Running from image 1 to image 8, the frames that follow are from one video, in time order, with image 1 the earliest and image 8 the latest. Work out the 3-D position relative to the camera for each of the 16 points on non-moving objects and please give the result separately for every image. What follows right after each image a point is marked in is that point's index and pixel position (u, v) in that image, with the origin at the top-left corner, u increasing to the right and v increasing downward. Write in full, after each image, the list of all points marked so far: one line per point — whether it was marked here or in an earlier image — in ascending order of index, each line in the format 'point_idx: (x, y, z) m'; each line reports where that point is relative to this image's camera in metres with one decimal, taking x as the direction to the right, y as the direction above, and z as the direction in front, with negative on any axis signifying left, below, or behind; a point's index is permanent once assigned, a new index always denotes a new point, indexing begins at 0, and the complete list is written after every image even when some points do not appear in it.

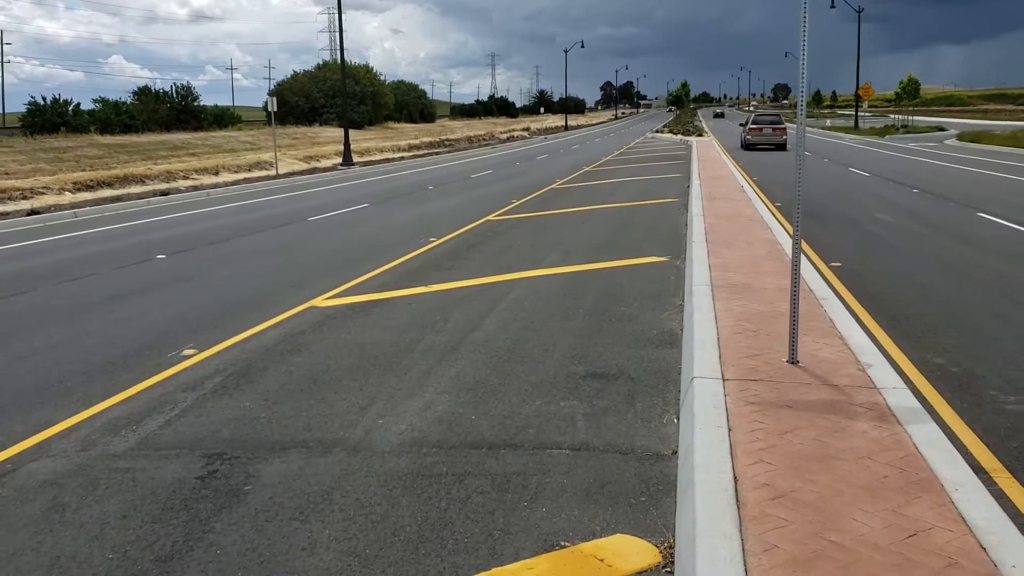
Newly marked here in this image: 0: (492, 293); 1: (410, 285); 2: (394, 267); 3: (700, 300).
0: (-0.2, -0.1, +10.0) m
1: (-1.1, 0.0, +10.7) m
2: (-1.5, +0.3, +12.0) m
3: (+1.6, -0.1, +8.2) m
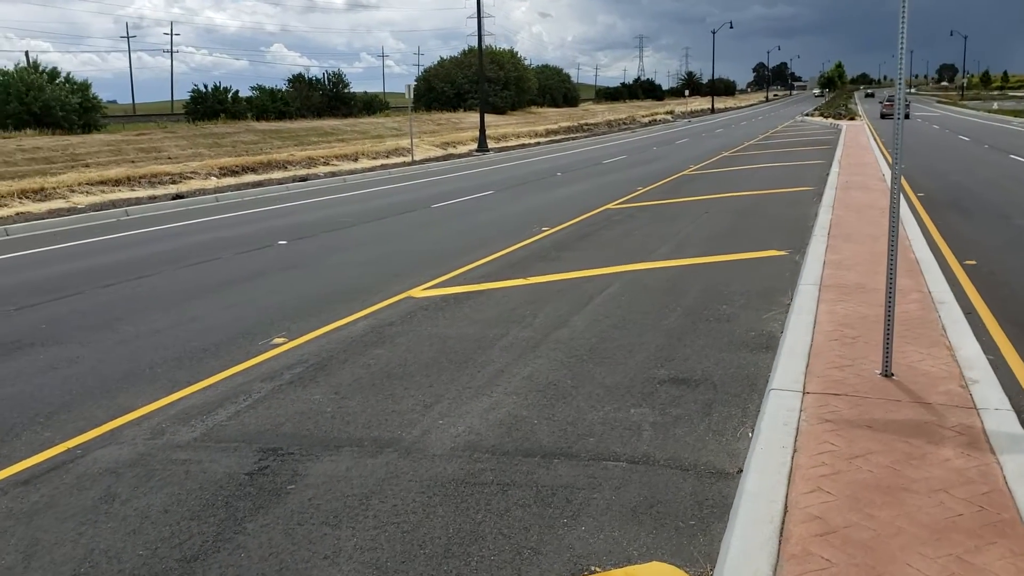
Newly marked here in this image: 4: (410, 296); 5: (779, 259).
0: (+0.8, 0.0, +9.7) m
1: (0.0, +0.1, +10.5) m
2: (-0.1, +0.4, +11.9) m
3: (+2.3, -0.1, +7.7) m
4: (-1.0, -0.1, +9.5) m
5: (+3.0, +0.3, +11.1) m
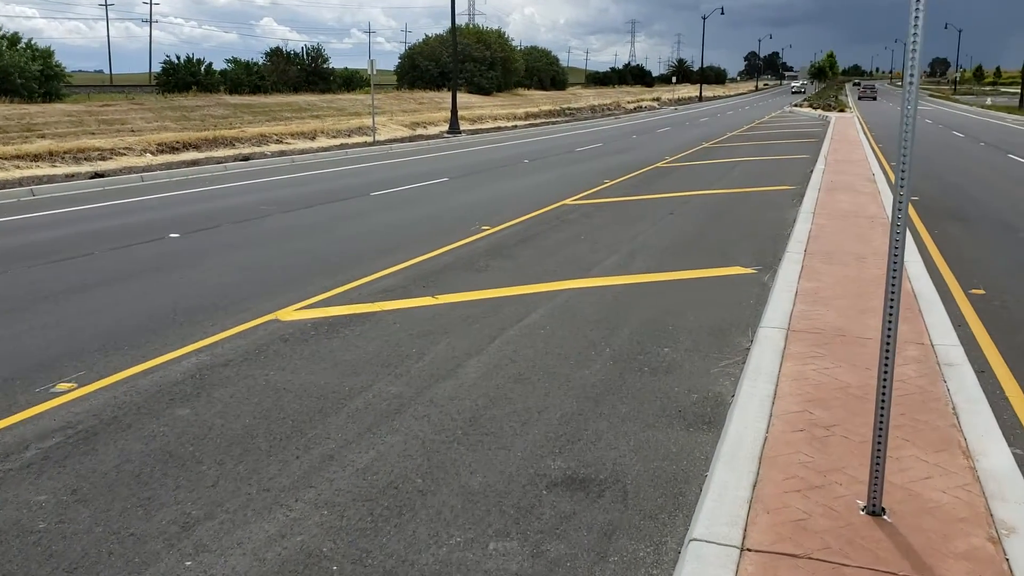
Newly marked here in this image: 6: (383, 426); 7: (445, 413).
0: (0.0, -0.2, +7.8) m
1: (-0.8, 0.0, +8.6) m
2: (-1.0, +0.2, +9.9) m
3: (+1.5, -0.4, +5.8) m
4: (-1.8, -0.2, +7.5) m
5: (+2.2, +0.1, +9.2) m
6: (-0.7, -0.7, +5.1) m
7: (-0.4, -0.7, +5.3) m
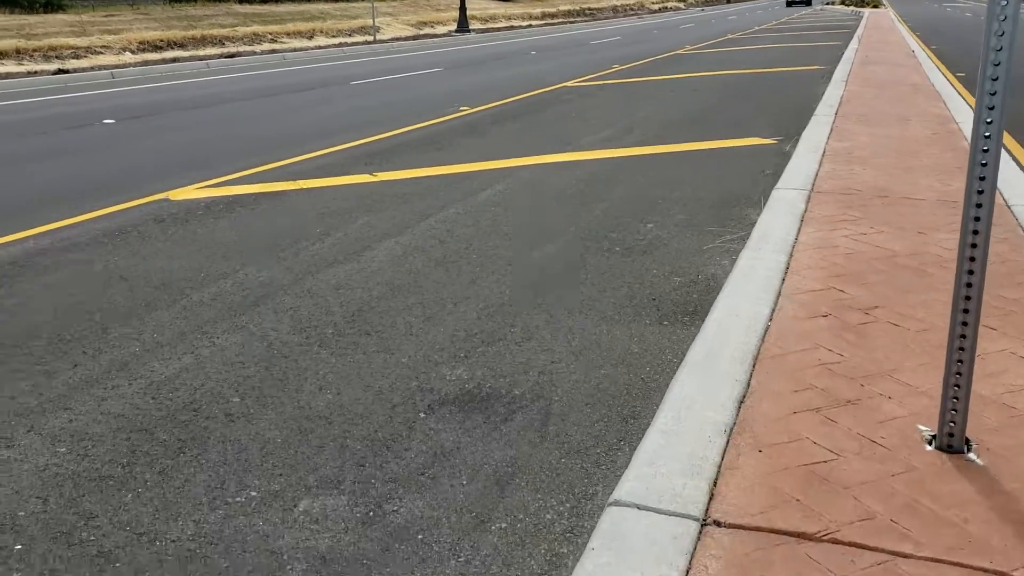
0: (-0.3, +0.6, +6.2) m
1: (-1.1, +0.8, +7.0) m
2: (-1.3, +1.2, +8.3) m
3: (+1.1, +0.3, +4.2) m
4: (-2.1, +0.5, +6.0) m
5: (+1.9, +1.1, +7.5) m
6: (-1.0, -0.1, +3.5) m
7: (-0.7, -0.1, +3.8) m
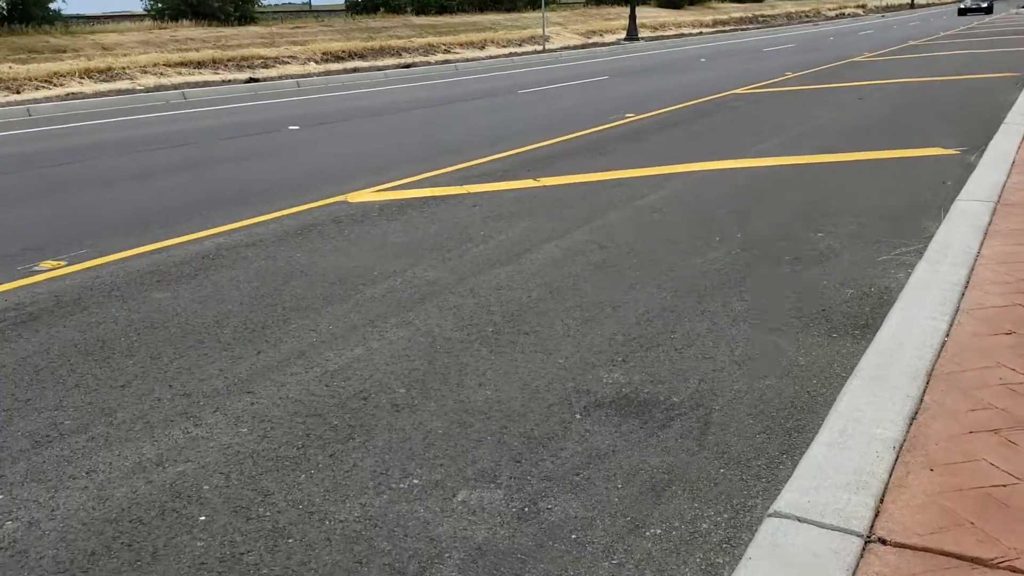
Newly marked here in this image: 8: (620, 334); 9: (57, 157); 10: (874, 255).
0: (+0.7, +0.6, +6.2) m
1: (+0.1, +0.8, +7.1) m
2: (+0.2, +1.2, +8.4) m
3: (+1.8, +0.2, +3.9) m
4: (-1.1, +0.6, +6.3) m
5: (+3.2, +0.9, +7.1) m
6: (-0.5, -0.1, +3.7) m
7: (-0.1, -0.1, +3.9) m
8: (+0.4, -0.2, +3.5) m
9: (-4.3, +1.2, +9.2) m
10: (+1.7, +0.2, +4.5) m
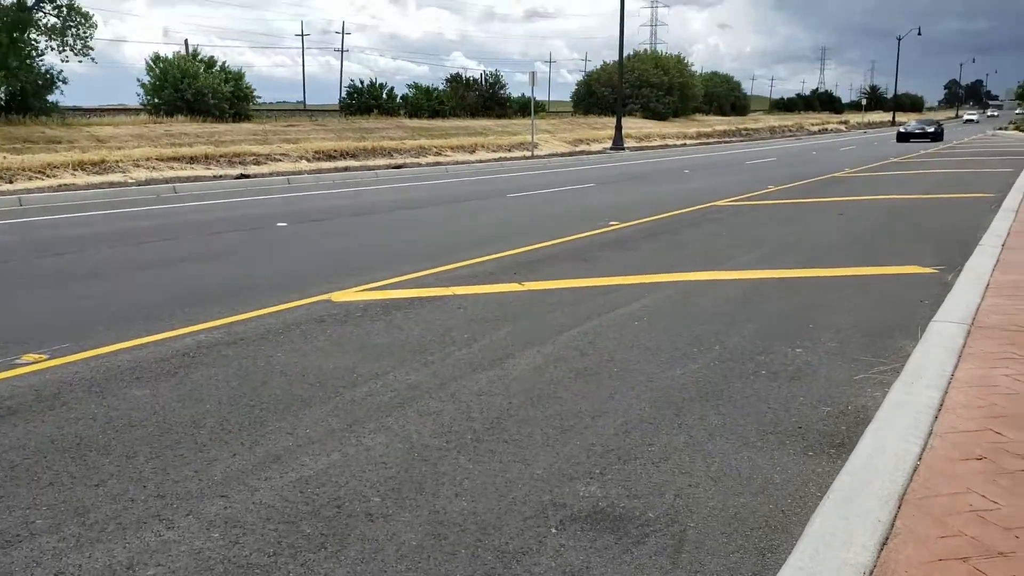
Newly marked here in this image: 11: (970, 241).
0: (+0.6, -0.1, +6.3) m
1: (-0.1, +0.1, +7.2) m
2: (0.0, +0.3, +8.6) m
3: (+1.7, -0.3, +4.0) m
4: (-1.2, -0.1, +6.3) m
5: (+3.0, +0.1, +7.3) m
6: (-0.5, -0.5, +3.7) m
7: (-0.2, -0.5, +3.9) m
8: (+0.3, -0.6, +3.5) m
9: (-4.4, +0.4, +9.2) m
10: (+1.6, -0.4, +4.6) m
11: (+4.4, +0.5, +9.4) m
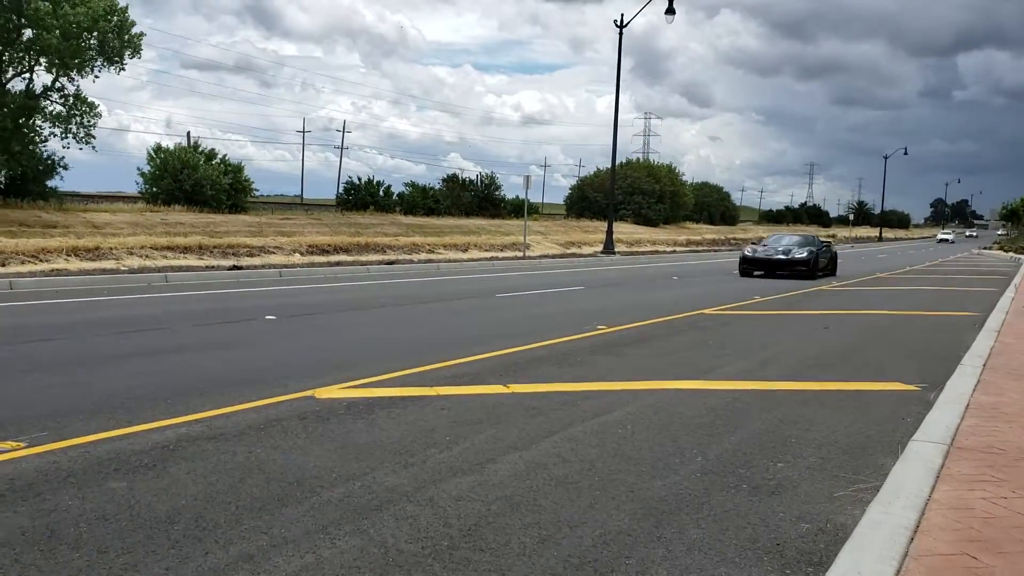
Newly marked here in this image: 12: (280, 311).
0: (+0.5, -0.8, +6.3) m
1: (-0.2, -0.7, +7.2) m
2: (-0.1, -0.6, +8.6) m
3: (+1.6, -0.8, +4.0) m
4: (-1.3, -0.7, +6.3) m
5: (+2.9, -0.8, +7.3) m
6: (-0.6, -0.9, +3.7) m
7: (-0.3, -0.9, +3.9) m
8: (+0.2, -1.0, +3.5) m
9: (-4.5, -0.4, +9.2) m
10: (+1.5, -0.9, +4.6) m
11: (+4.3, -0.7, +9.5) m
12: (-3.0, -0.3, +12.6) m
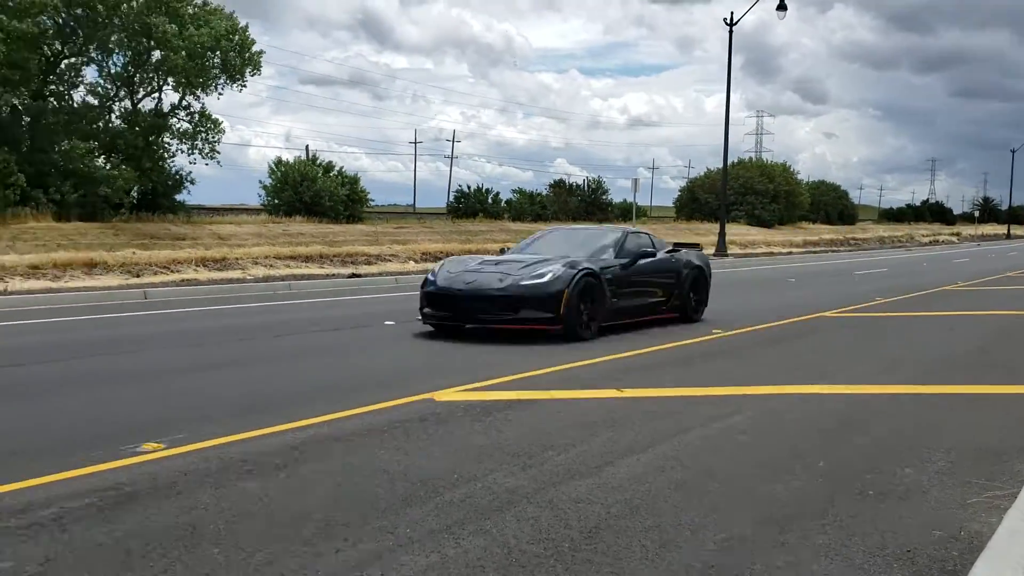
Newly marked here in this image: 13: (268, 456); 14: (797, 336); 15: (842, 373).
0: (+1.2, -0.8, +6.2) m
1: (+0.7, -0.7, +7.2) m
2: (+0.9, -0.6, +8.6) m
3: (+2.1, -0.8, +3.9) m
4: (-0.5, -0.7, +6.5) m
5: (+3.8, -0.8, +7.0) m
6: (-0.2, -0.9, +3.7) m
7: (+0.2, -0.9, +3.9) m
8: (+0.7, -1.0, +3.5) m
9: (-3.4, -0.5, +9.7) m
10: (+2.0, -0.9, +4.4) m
11: (+5.4, -0.7, +9.0) m
12: (-1.6, -0.4, +12.9) m
13: (-1.2, -0.8, +4.9) m
14: (+3.1, -0.5, +10.7) m
15: (+2.7, -0.7, +8.1) m
